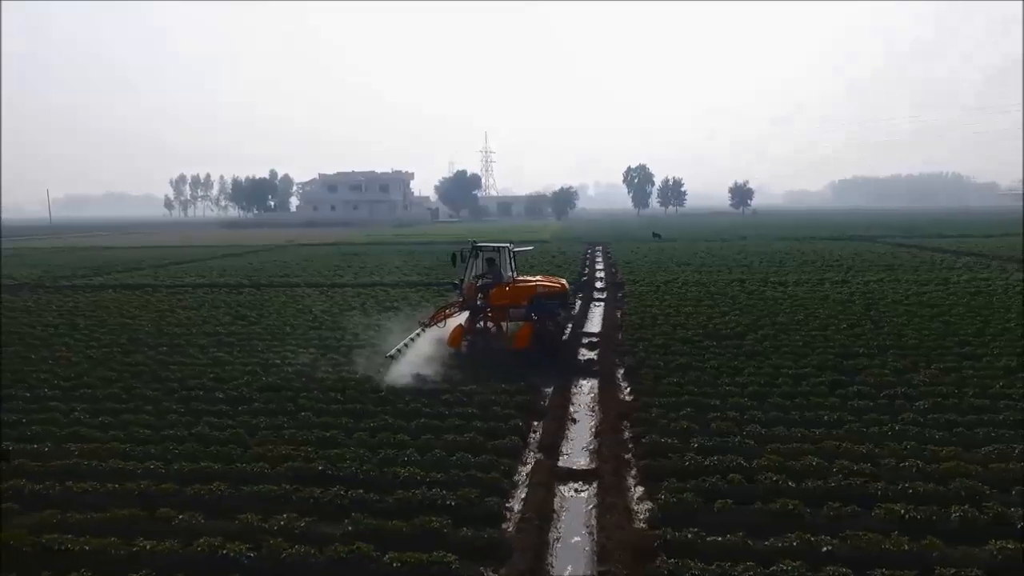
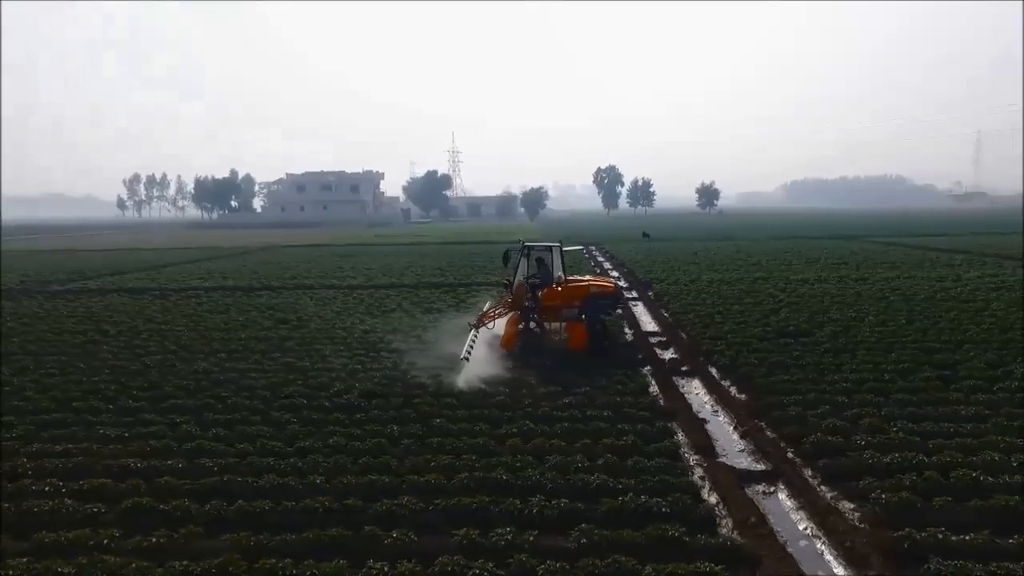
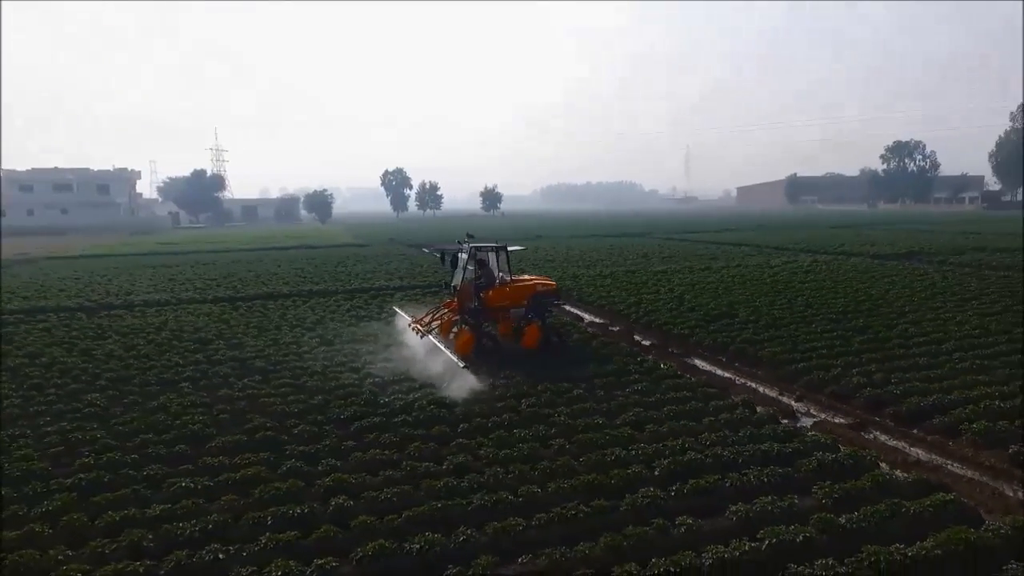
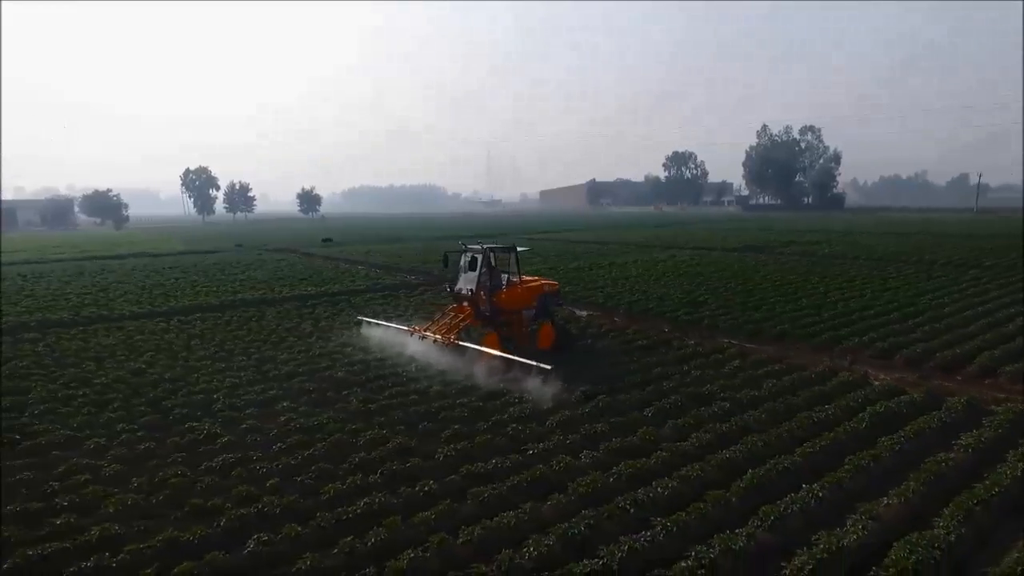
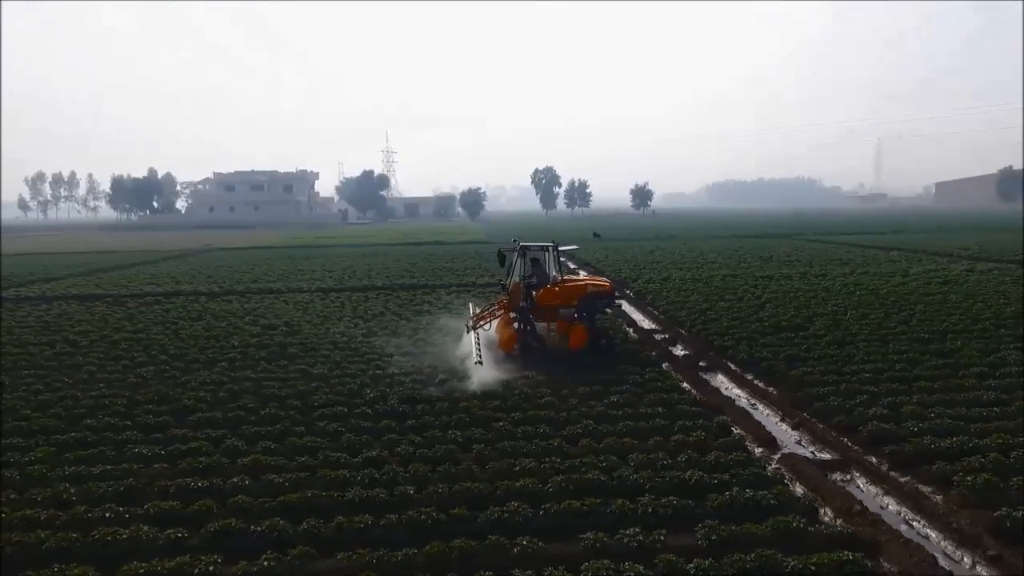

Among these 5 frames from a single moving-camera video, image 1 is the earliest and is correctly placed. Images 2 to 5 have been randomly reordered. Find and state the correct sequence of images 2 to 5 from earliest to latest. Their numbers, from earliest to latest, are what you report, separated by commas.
2, 5, 3, 4
